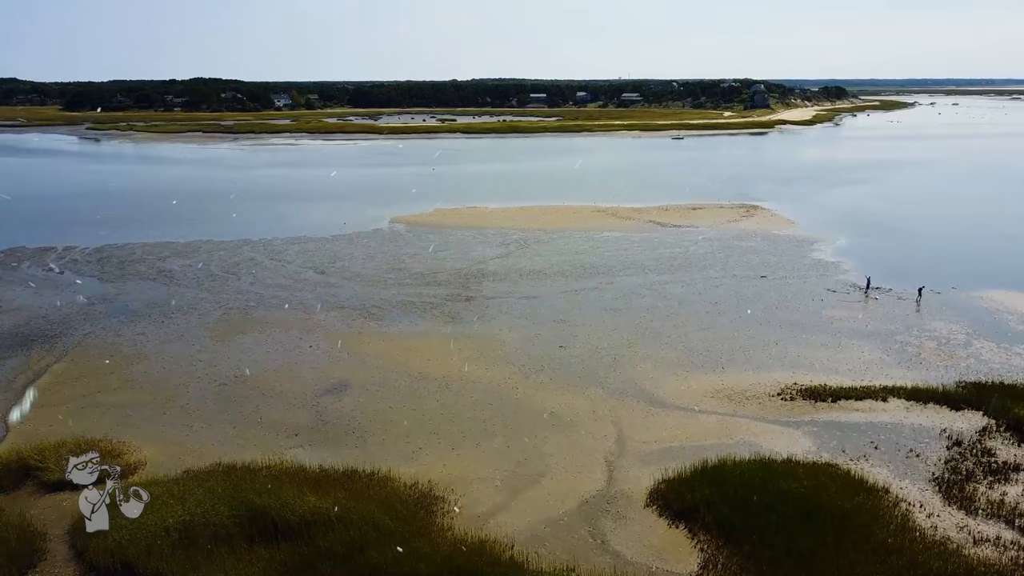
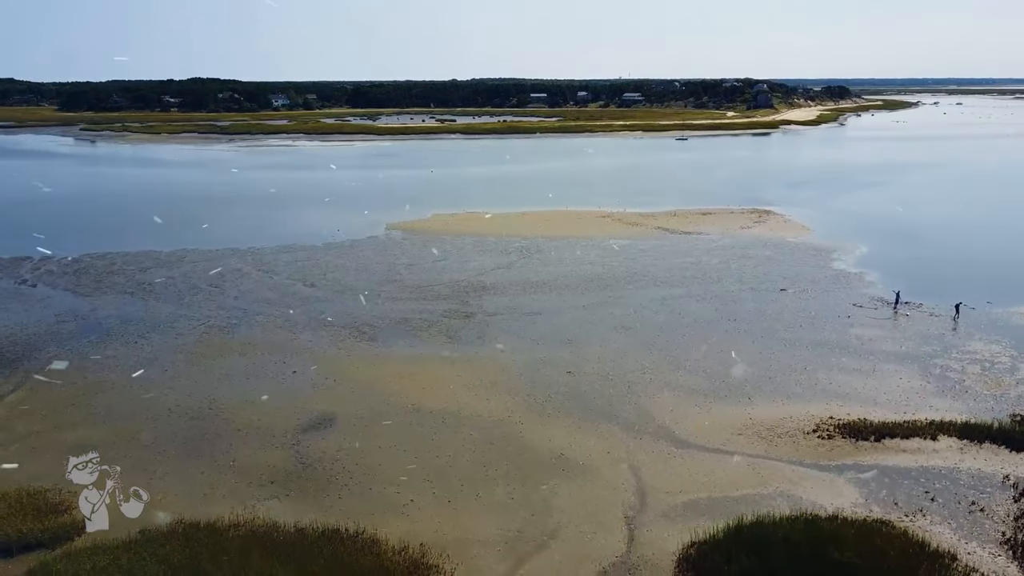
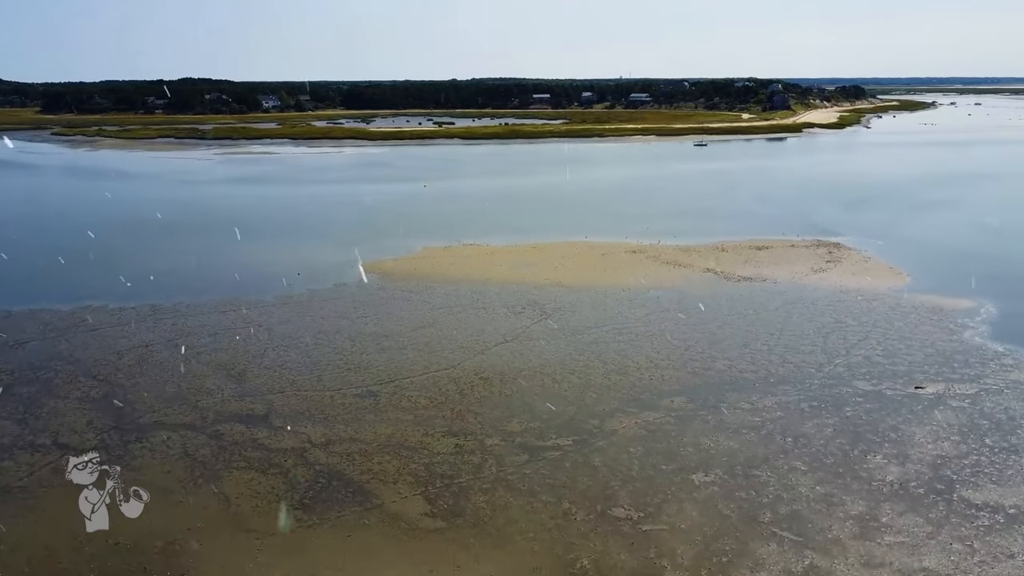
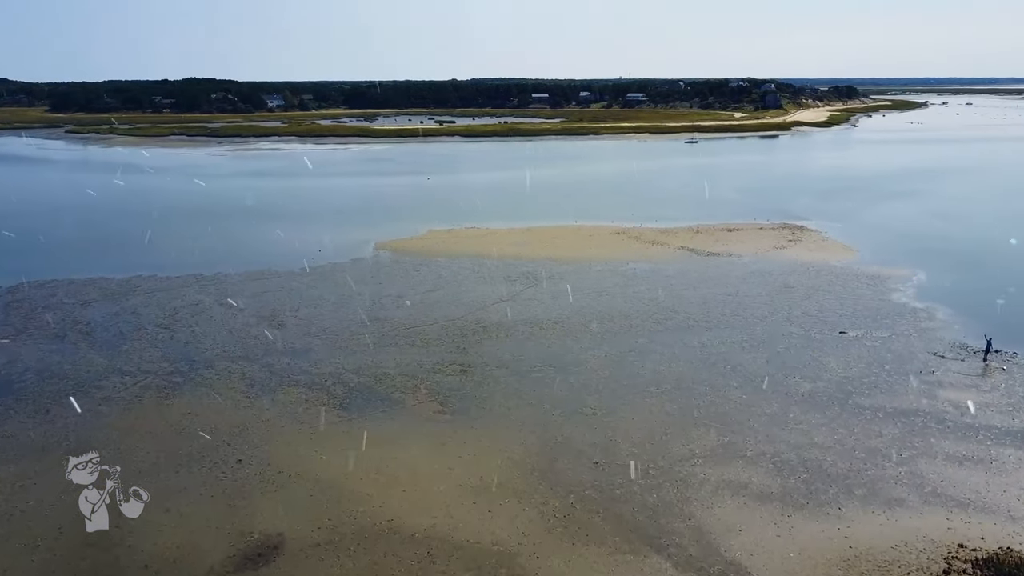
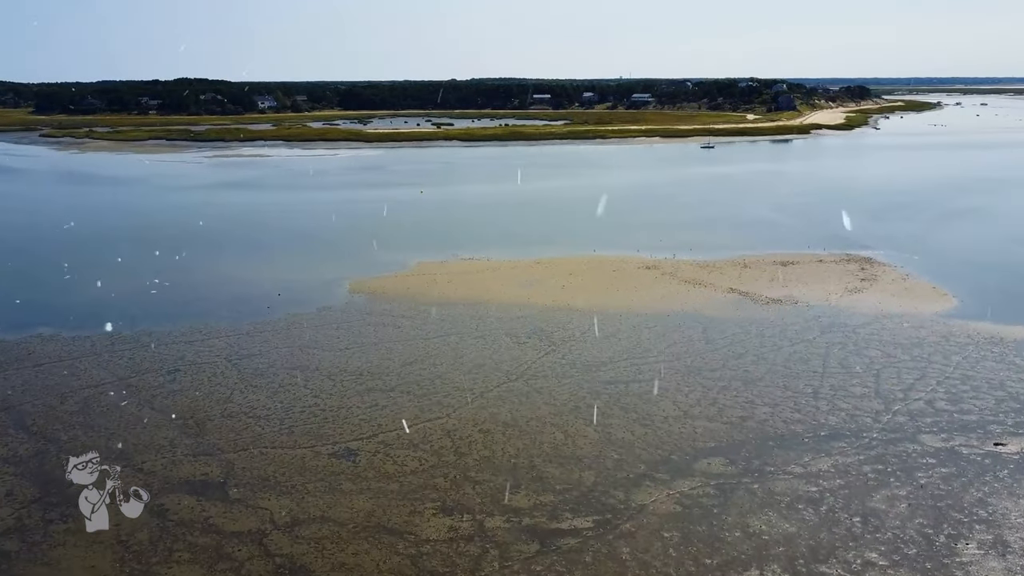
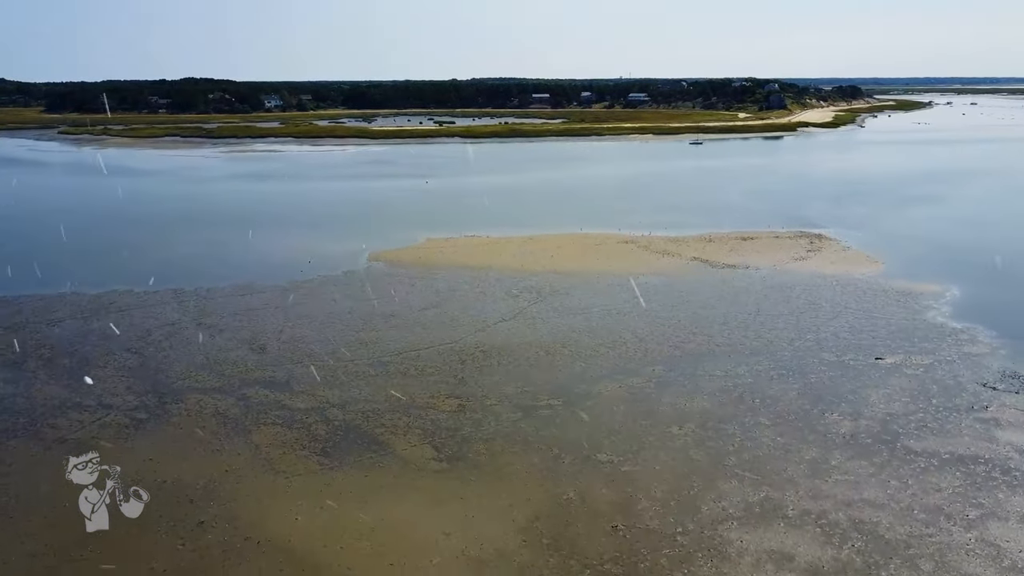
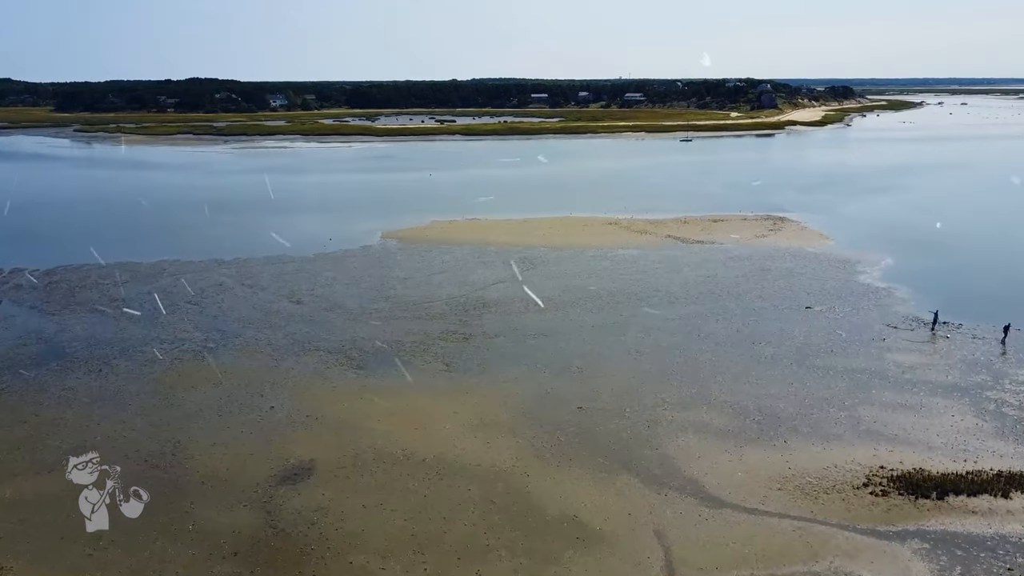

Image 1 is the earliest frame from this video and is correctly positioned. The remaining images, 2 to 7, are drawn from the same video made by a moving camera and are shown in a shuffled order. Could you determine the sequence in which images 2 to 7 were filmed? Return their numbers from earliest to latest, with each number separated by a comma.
2, 7, 4, 6, 3, 5
